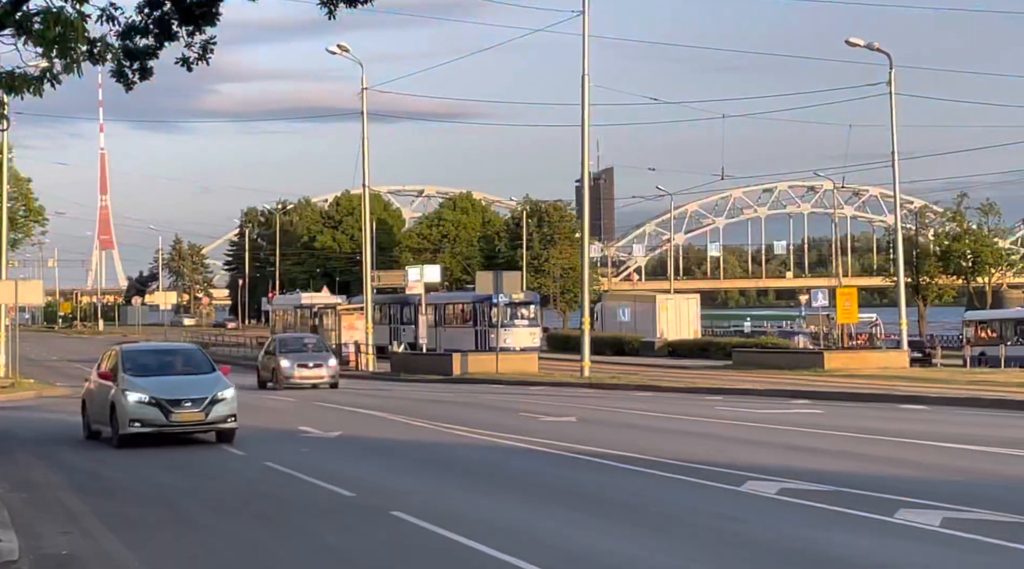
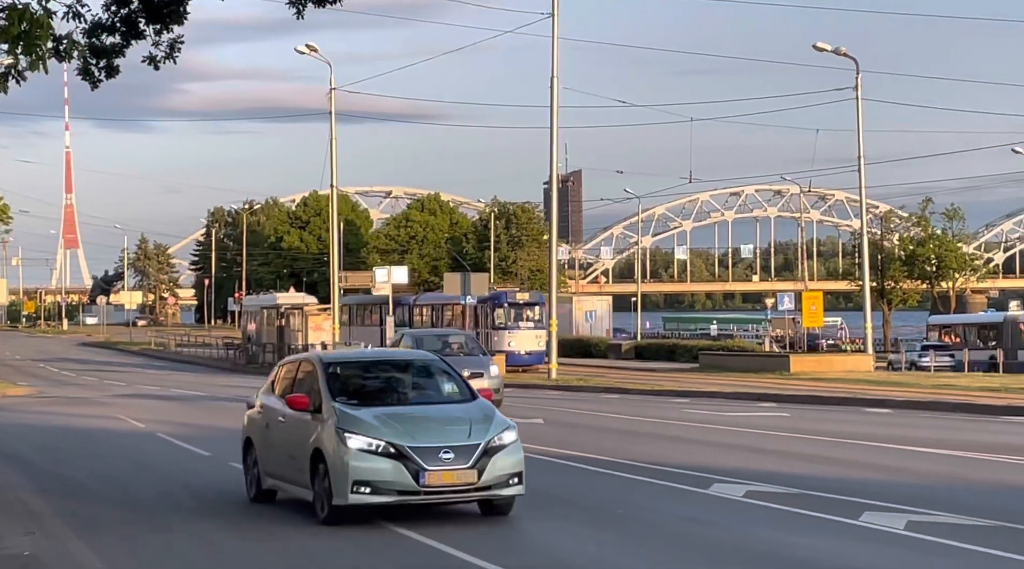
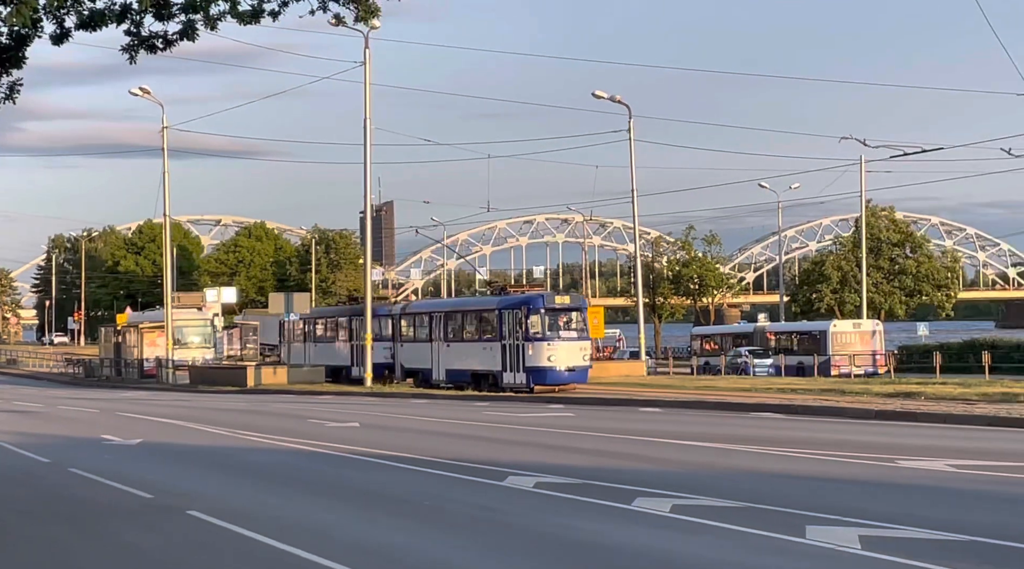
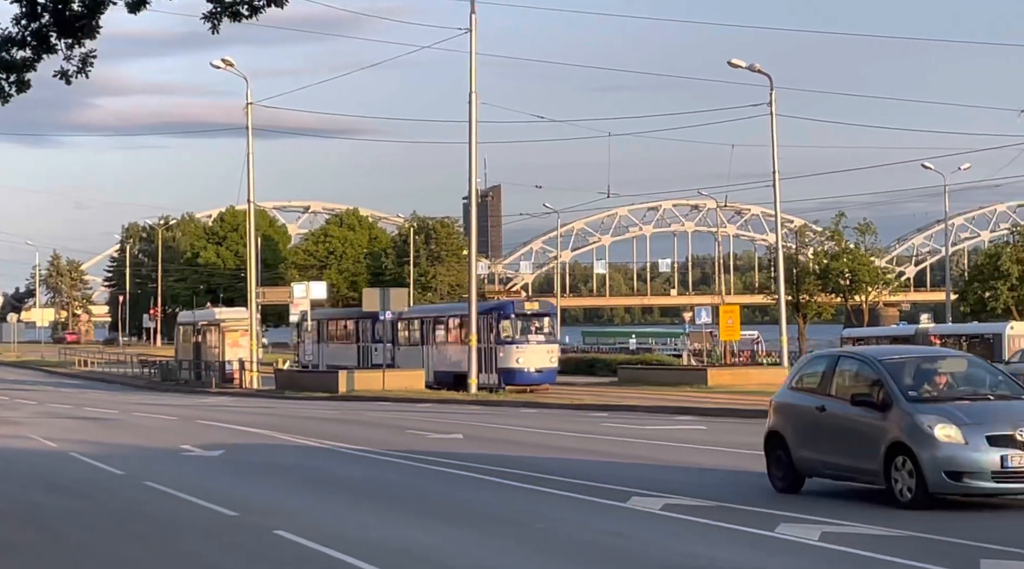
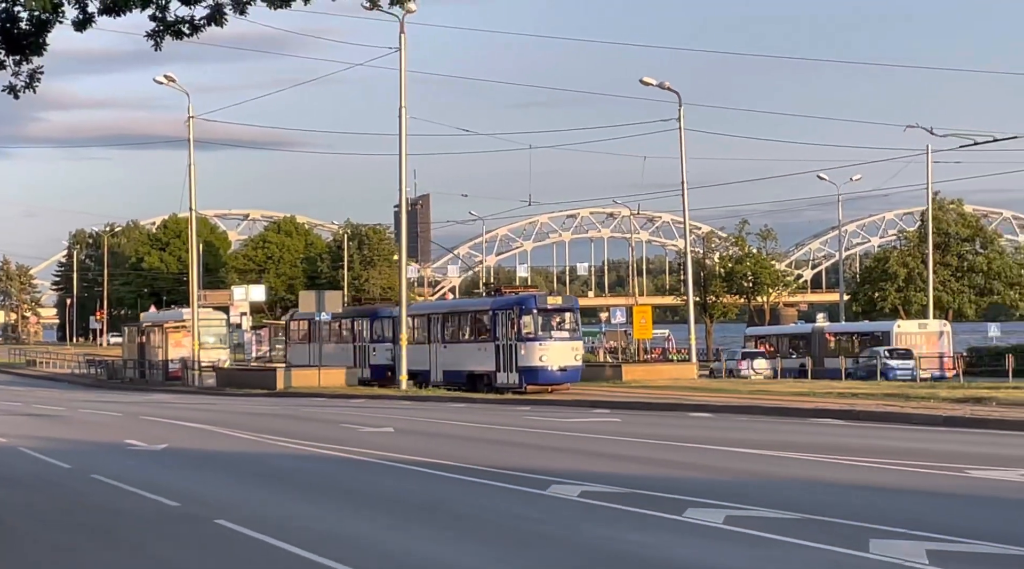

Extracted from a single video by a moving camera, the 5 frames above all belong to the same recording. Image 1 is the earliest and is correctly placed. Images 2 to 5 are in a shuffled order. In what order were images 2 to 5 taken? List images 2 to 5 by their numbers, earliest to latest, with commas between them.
2, 4, 5, 3
